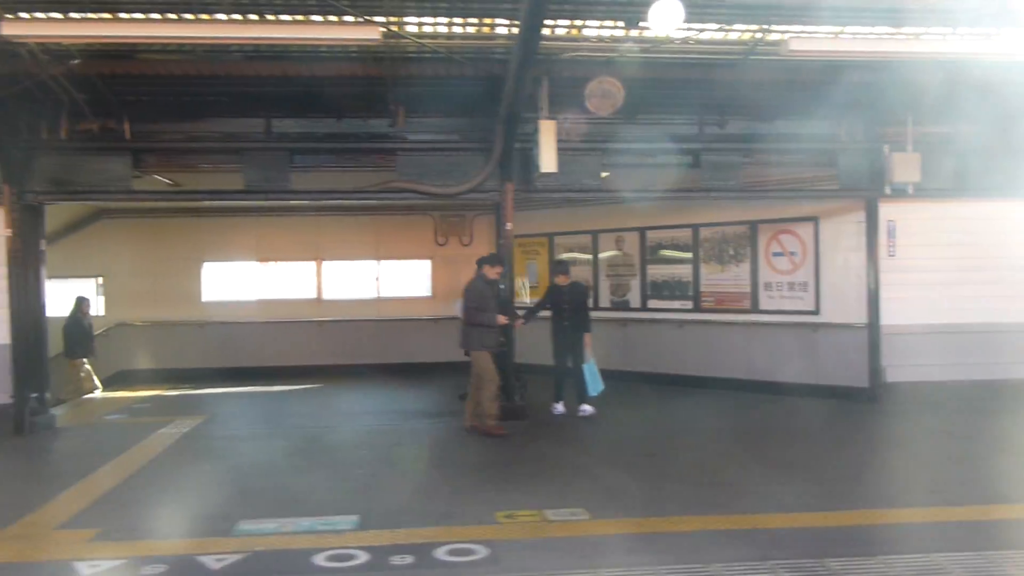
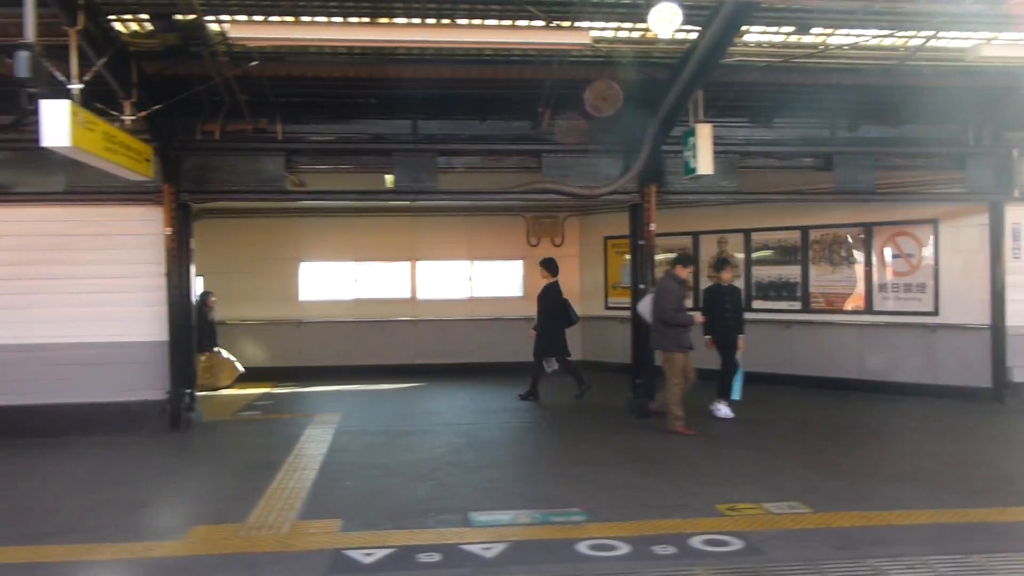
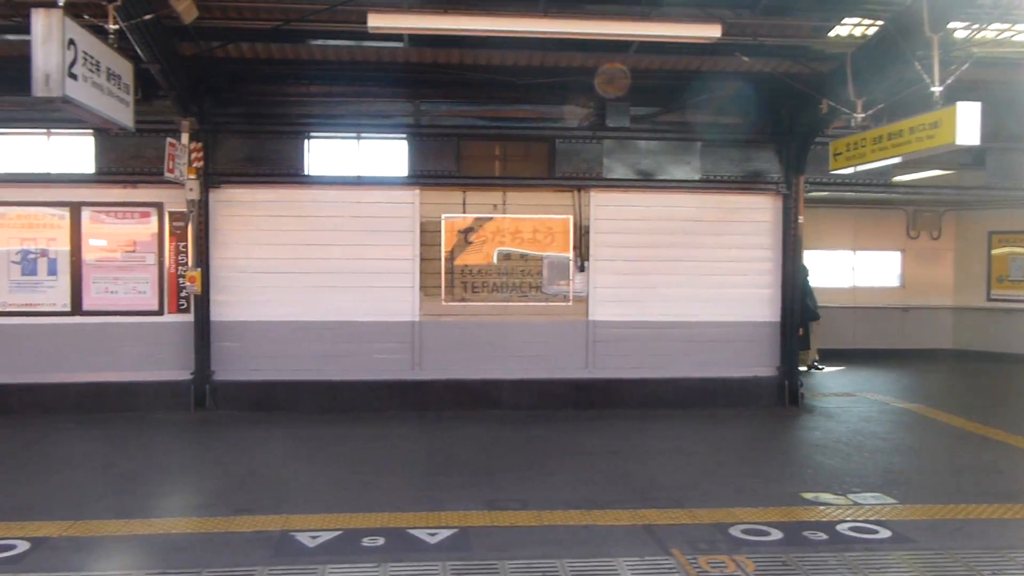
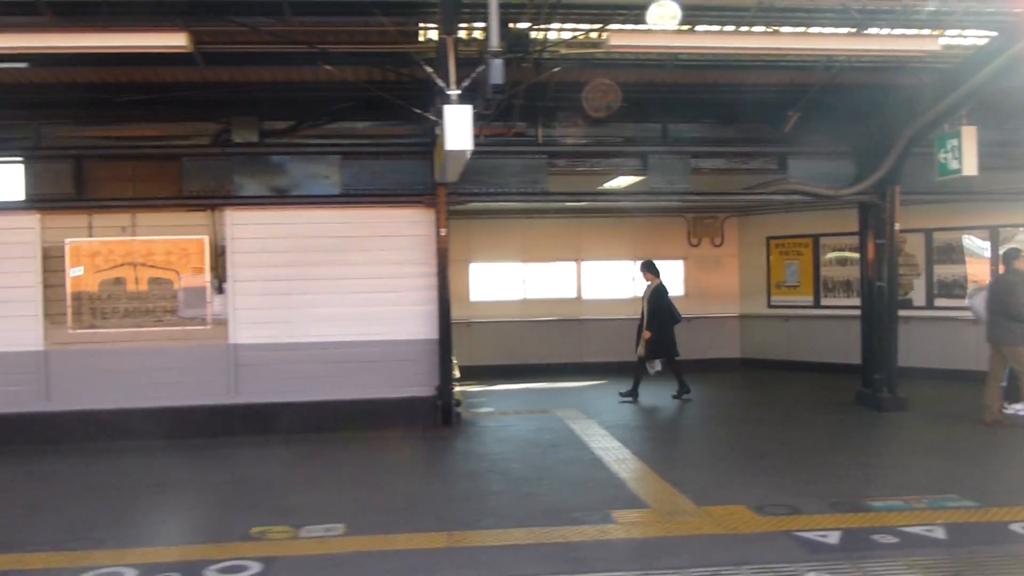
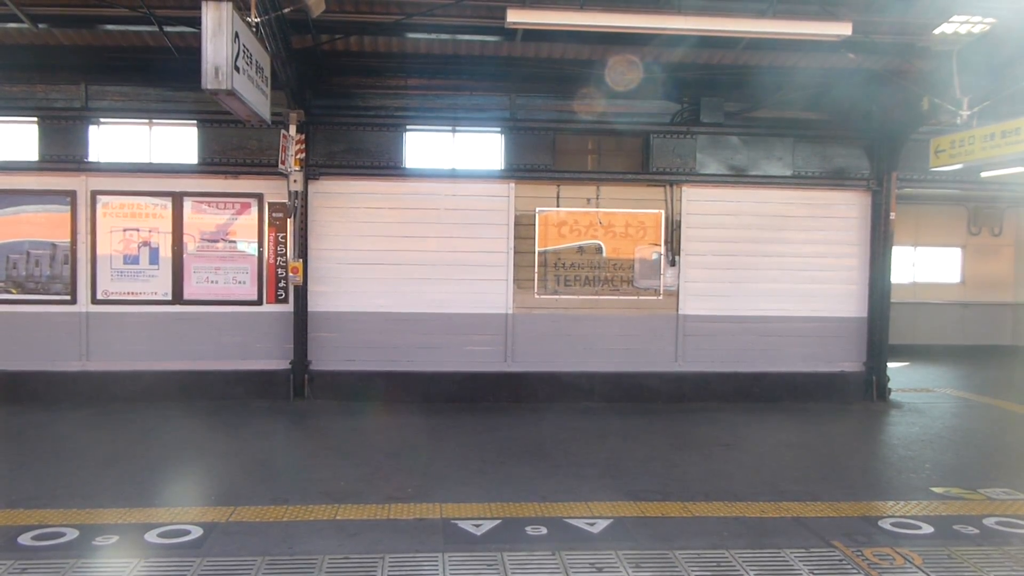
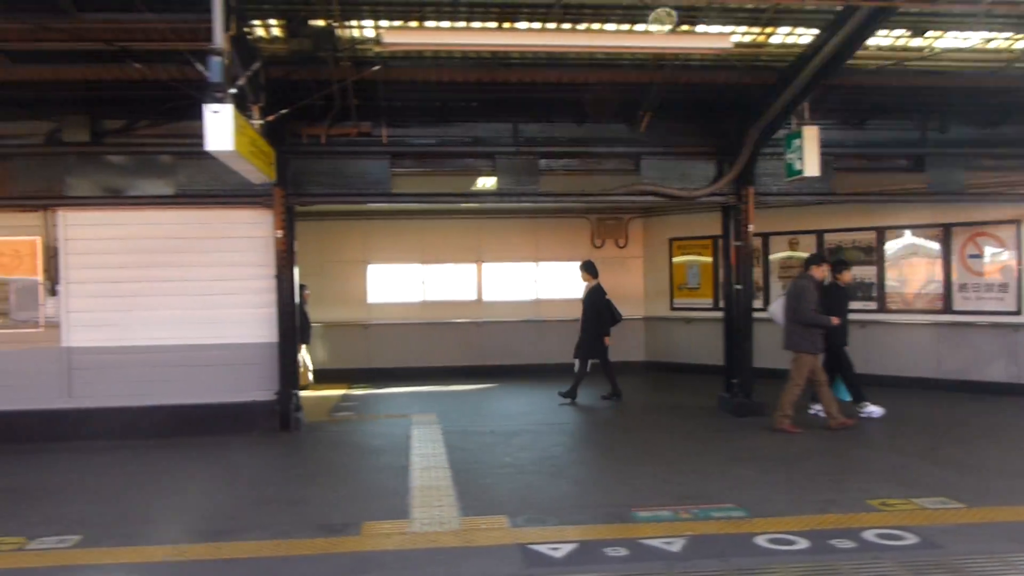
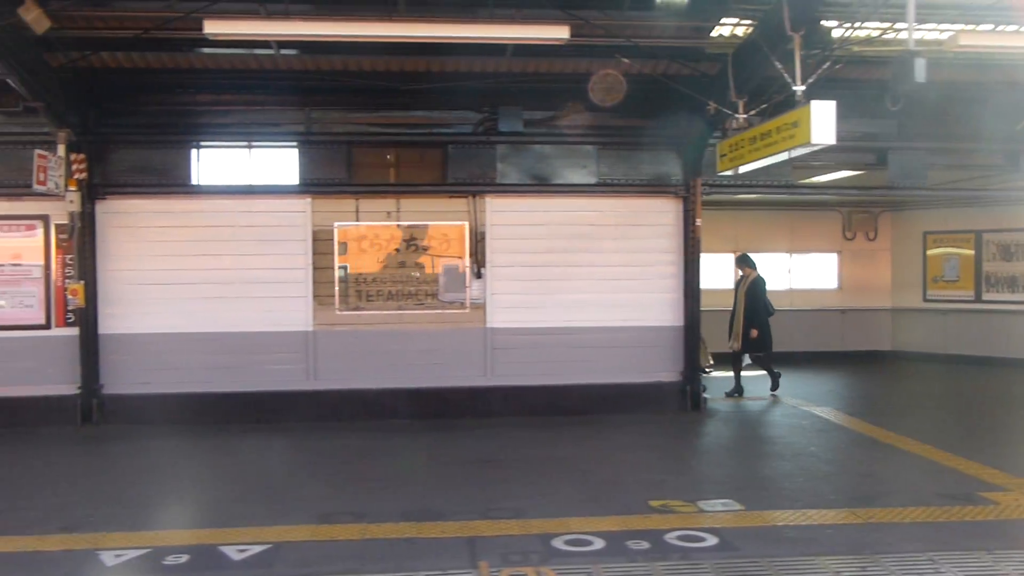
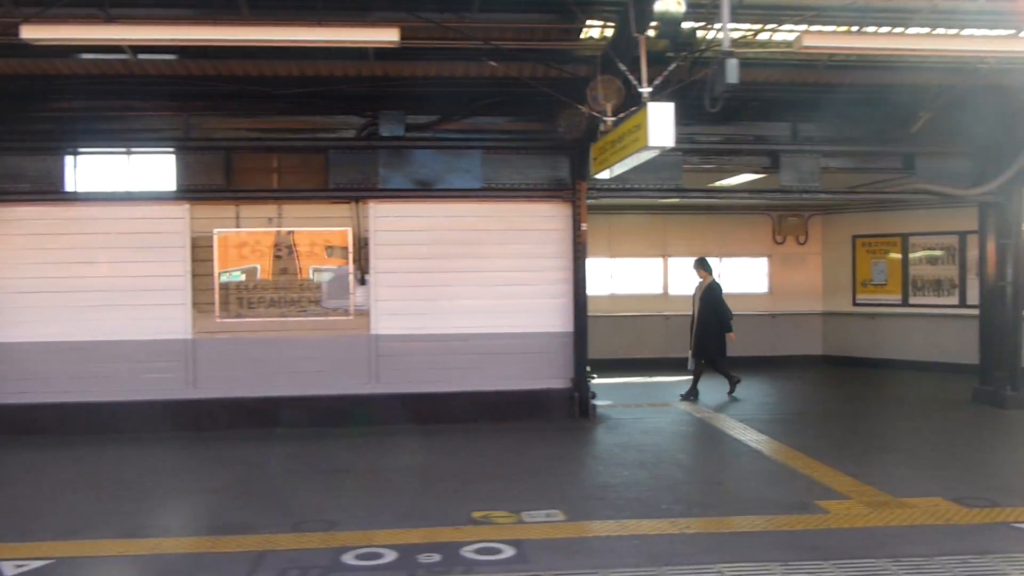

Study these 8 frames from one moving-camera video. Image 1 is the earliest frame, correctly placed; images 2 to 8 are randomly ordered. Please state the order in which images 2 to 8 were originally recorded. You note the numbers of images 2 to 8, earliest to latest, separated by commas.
2, 6, 4, 8, 7, 3, 5
